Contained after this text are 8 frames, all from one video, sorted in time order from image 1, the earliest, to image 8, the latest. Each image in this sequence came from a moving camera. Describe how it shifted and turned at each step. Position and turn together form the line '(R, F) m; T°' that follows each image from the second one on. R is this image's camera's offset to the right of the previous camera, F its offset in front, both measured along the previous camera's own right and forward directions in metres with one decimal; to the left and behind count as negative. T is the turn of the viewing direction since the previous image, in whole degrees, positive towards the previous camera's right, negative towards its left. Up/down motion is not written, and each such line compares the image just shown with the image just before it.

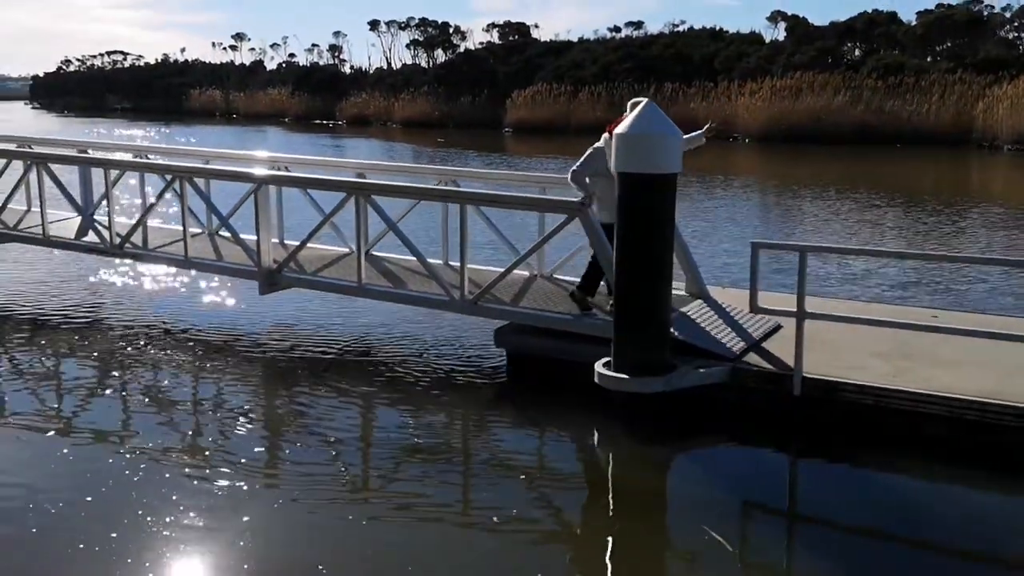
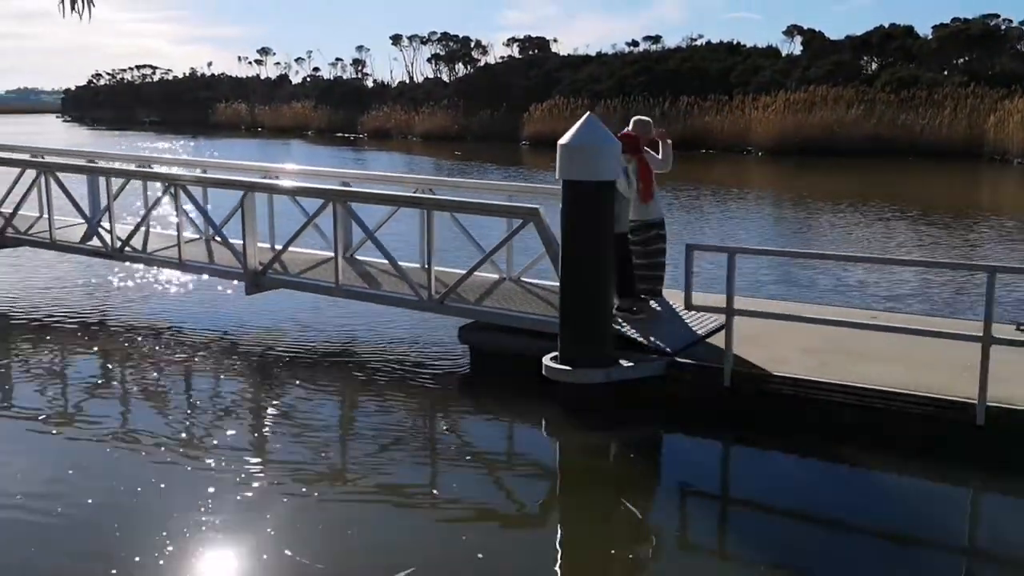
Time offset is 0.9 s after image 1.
(+0.4, -0.4) m; -1°
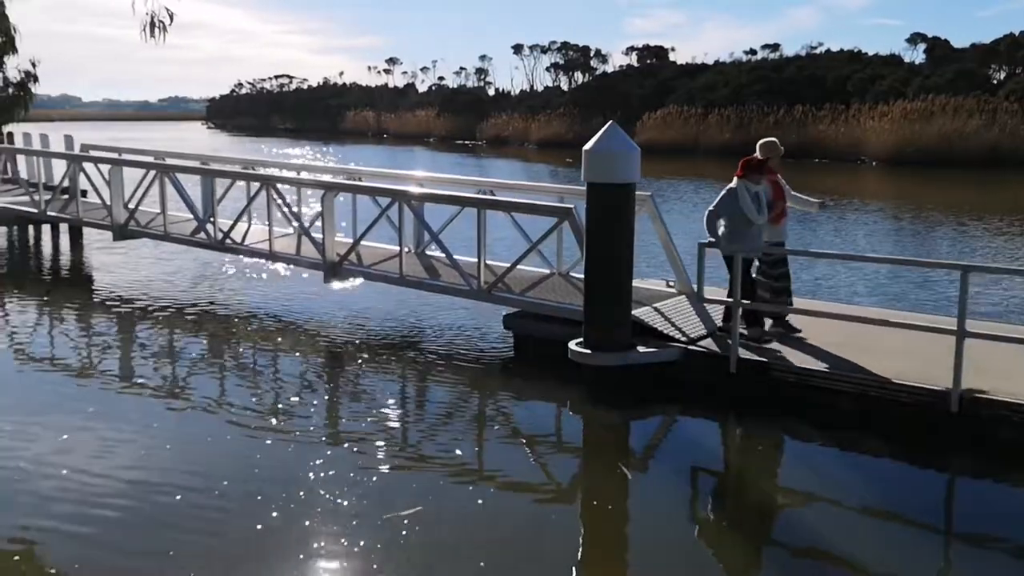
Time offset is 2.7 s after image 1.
(+0.5, -0.6) m; -7°
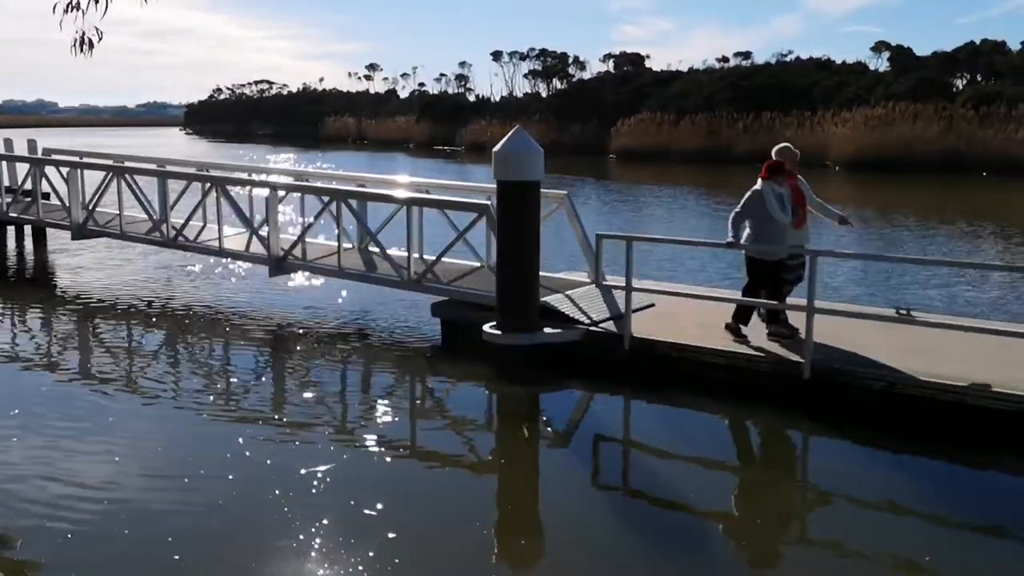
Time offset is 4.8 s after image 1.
(+0.4, -0.6) m; +1°
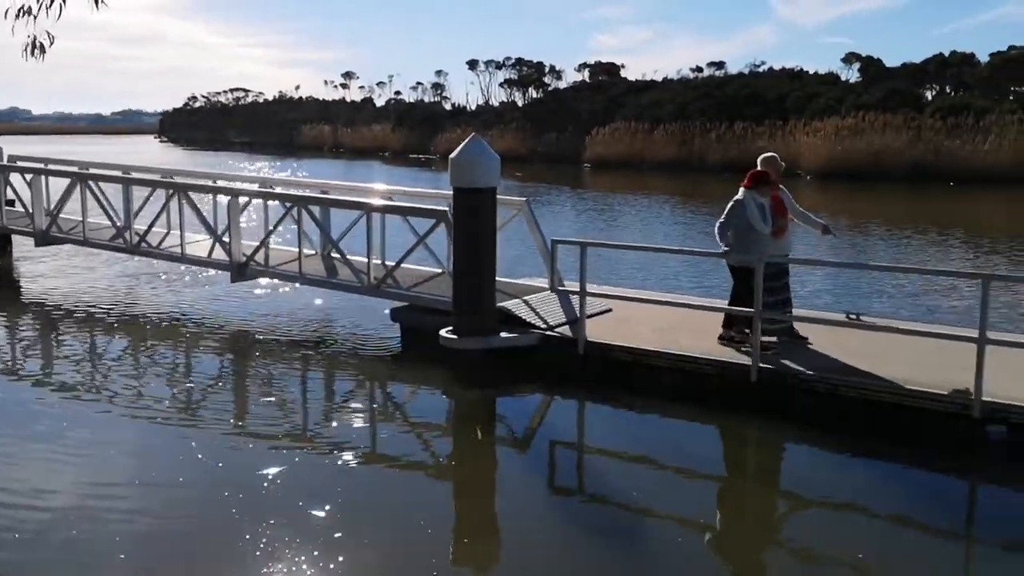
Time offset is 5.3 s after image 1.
(+0.1, -0.1) m; +1°
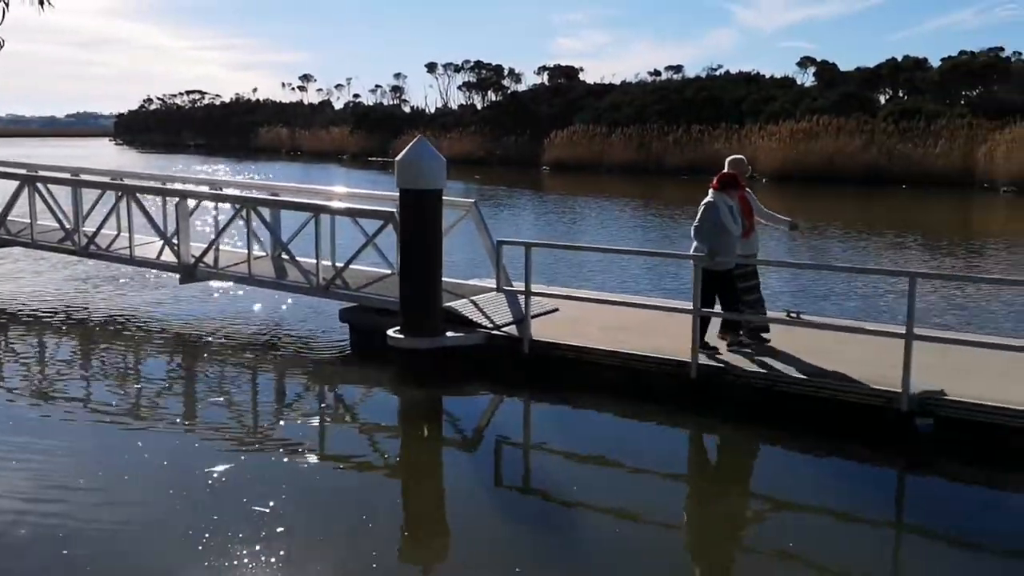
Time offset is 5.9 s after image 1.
(+0.1, -0.1) m; +2°
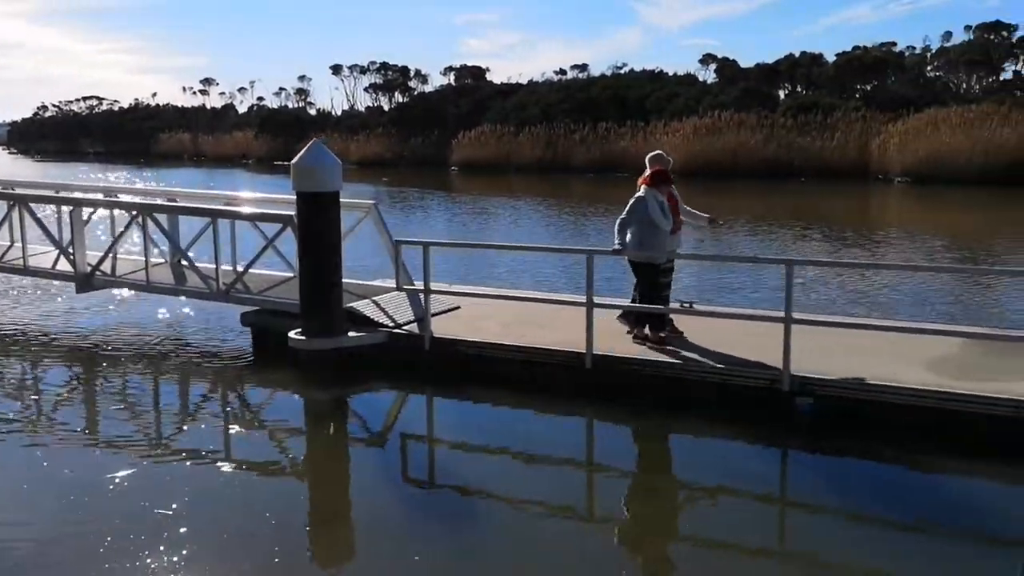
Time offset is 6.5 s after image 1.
(+0.1, -0.1) m; +5°
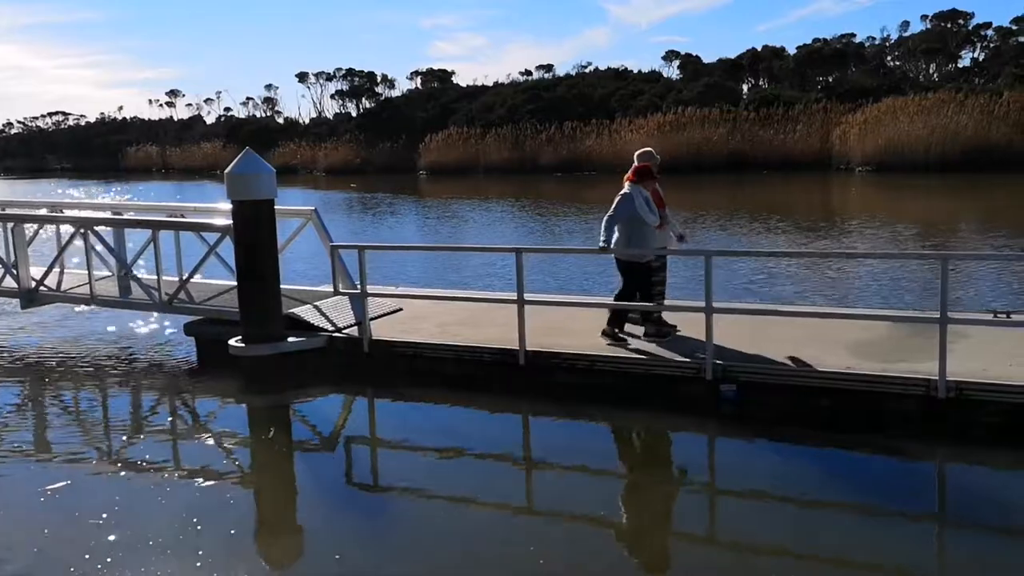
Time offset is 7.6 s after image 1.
(+0.3, -0.1) m; +1°
